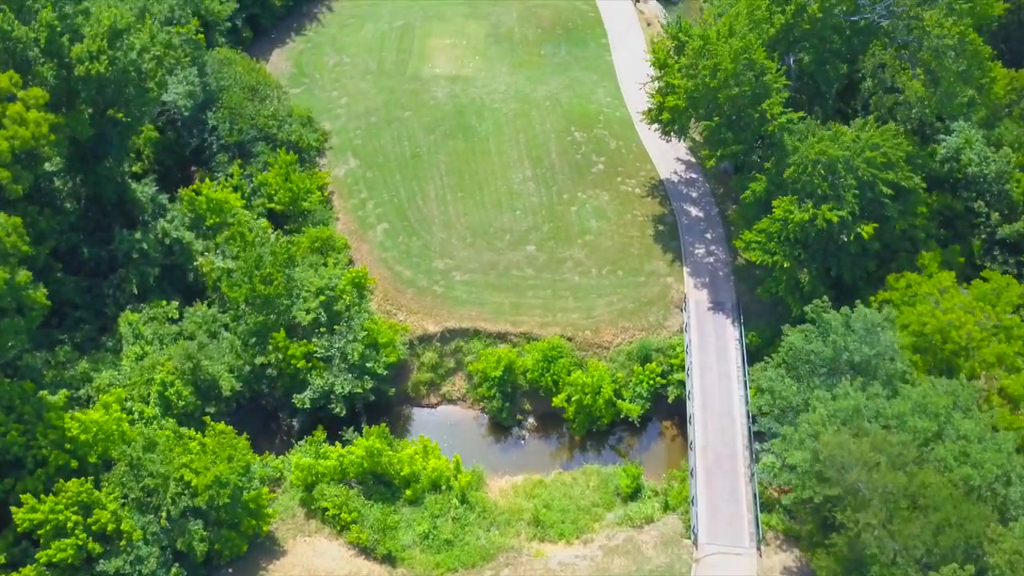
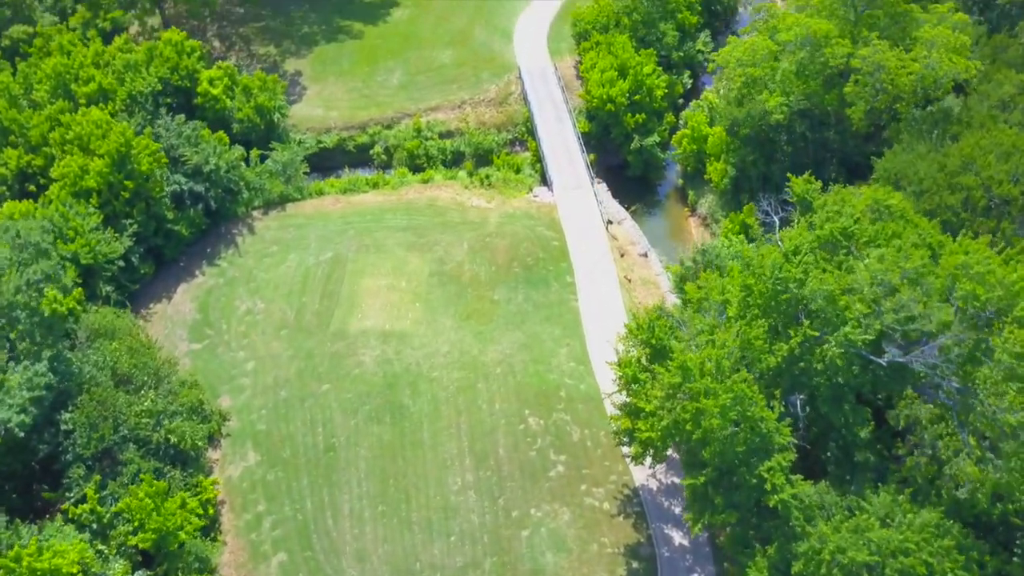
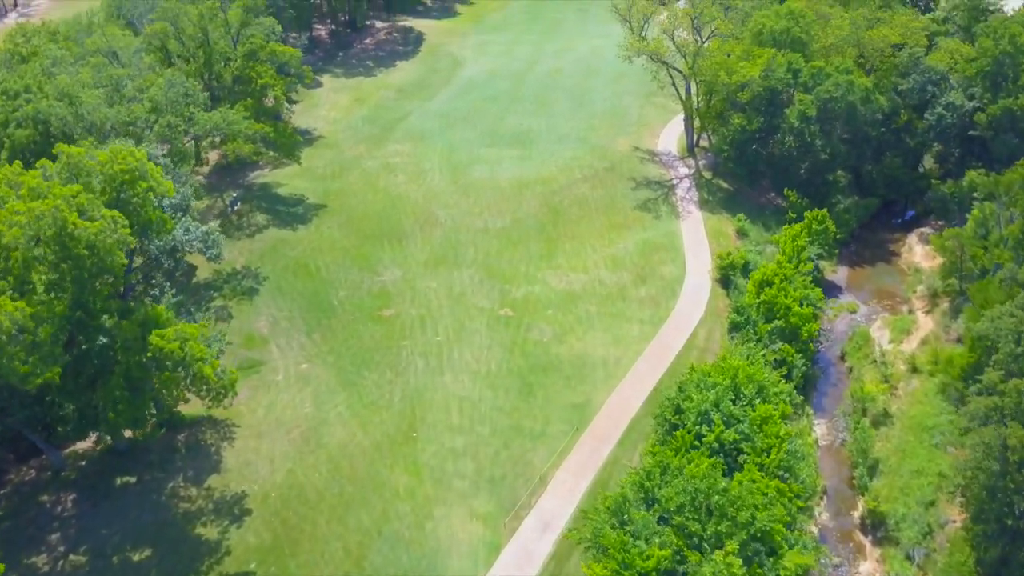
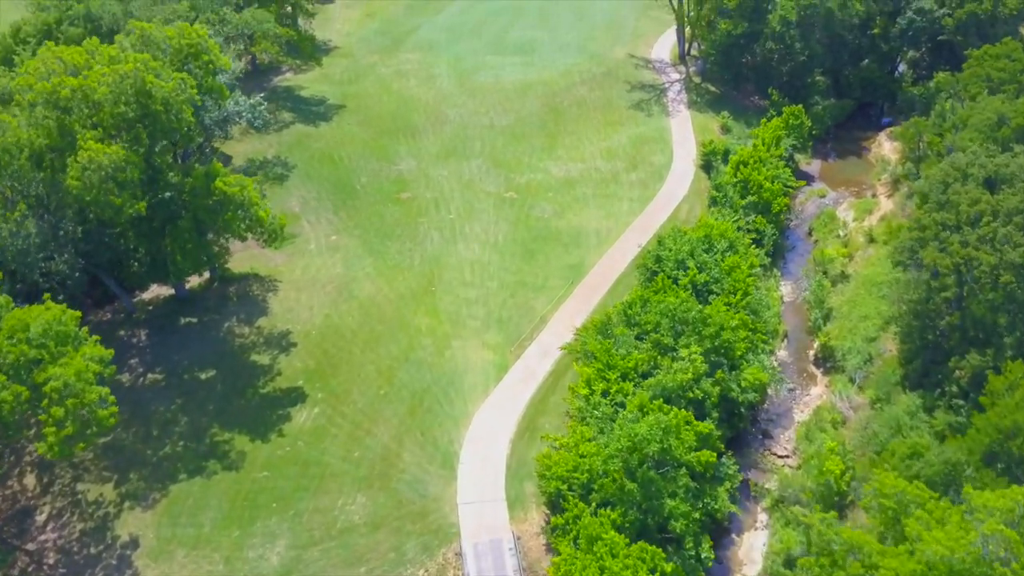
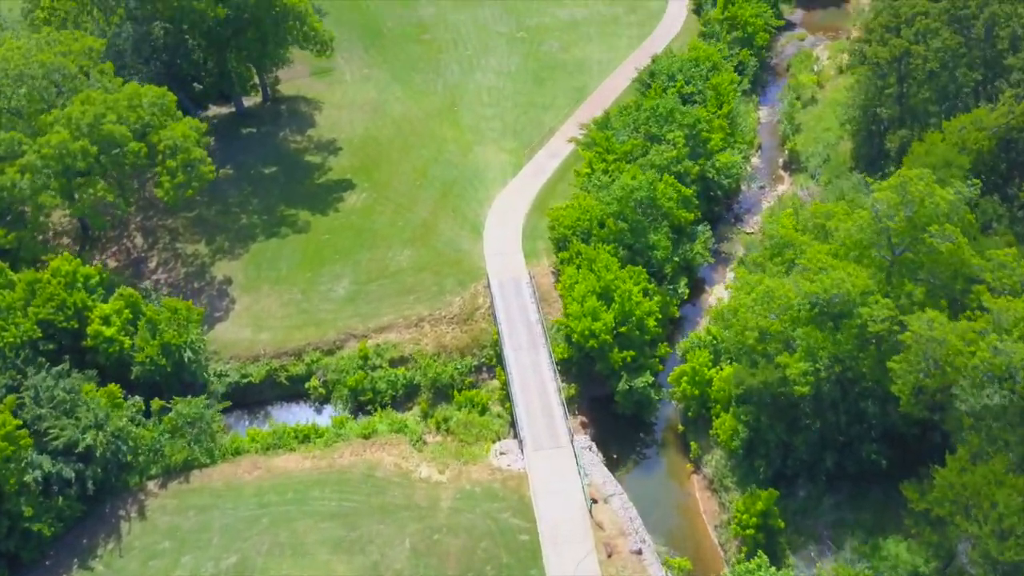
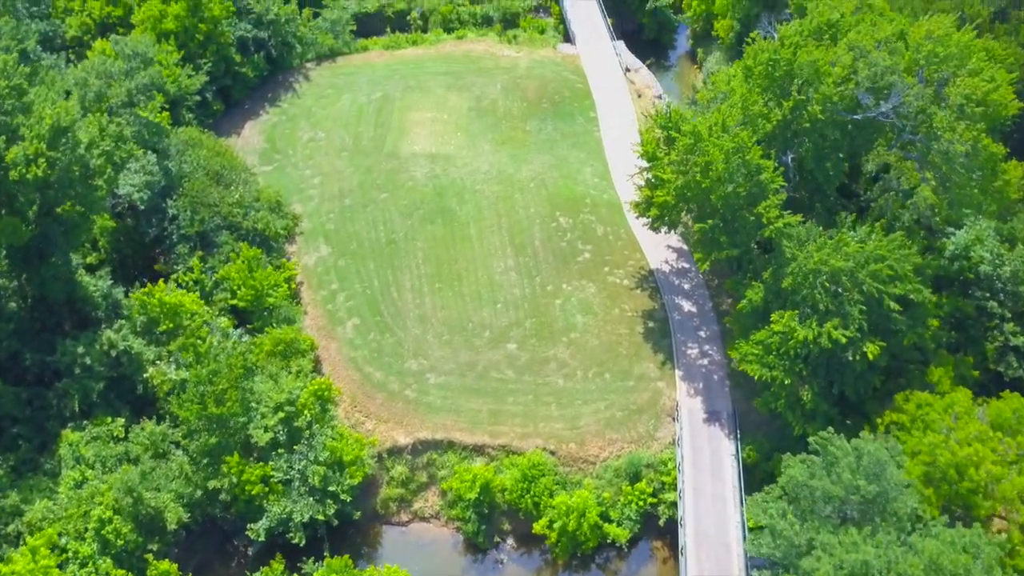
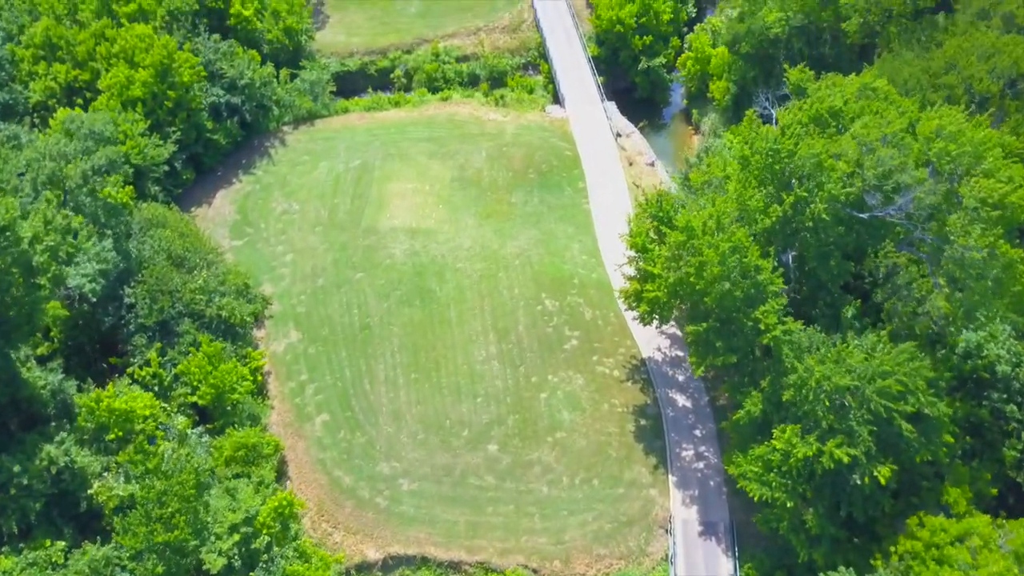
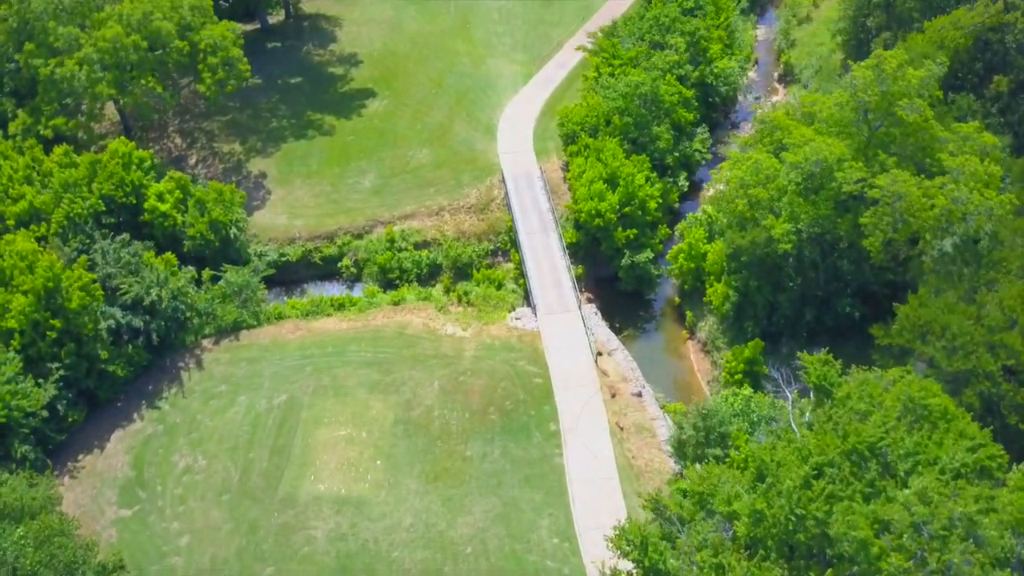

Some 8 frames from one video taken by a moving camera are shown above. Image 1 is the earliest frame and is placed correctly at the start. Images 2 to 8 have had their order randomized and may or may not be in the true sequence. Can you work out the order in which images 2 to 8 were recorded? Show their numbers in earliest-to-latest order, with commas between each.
6, 7, 2, 8, 5, 4, 3
